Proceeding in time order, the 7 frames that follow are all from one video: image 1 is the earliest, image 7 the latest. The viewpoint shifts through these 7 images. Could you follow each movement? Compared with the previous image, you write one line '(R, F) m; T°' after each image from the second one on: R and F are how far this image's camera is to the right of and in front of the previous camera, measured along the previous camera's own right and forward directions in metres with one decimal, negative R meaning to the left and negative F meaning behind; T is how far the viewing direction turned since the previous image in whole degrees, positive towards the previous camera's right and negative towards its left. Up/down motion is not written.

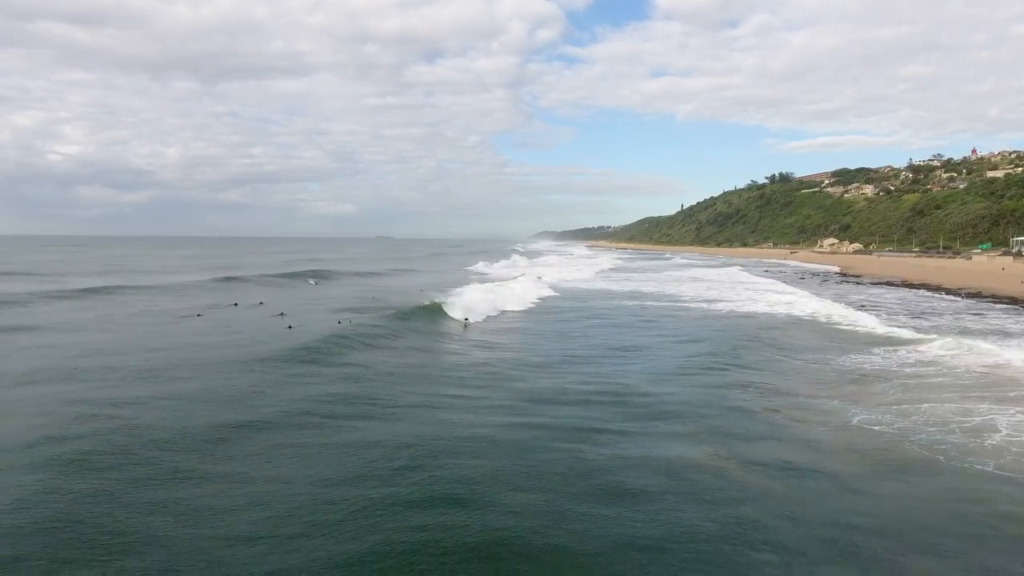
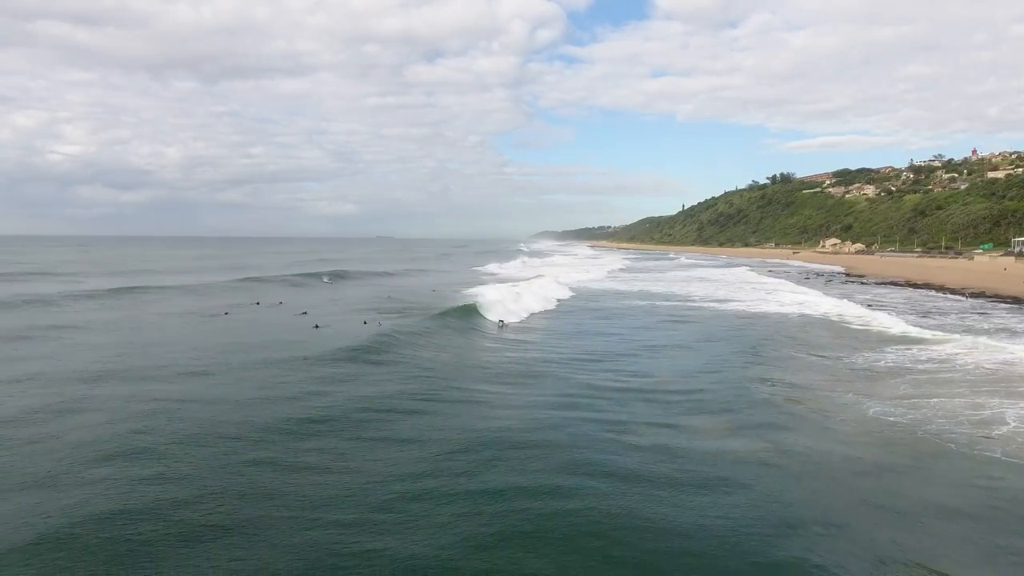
(-0.8, -0.7) m; 0°
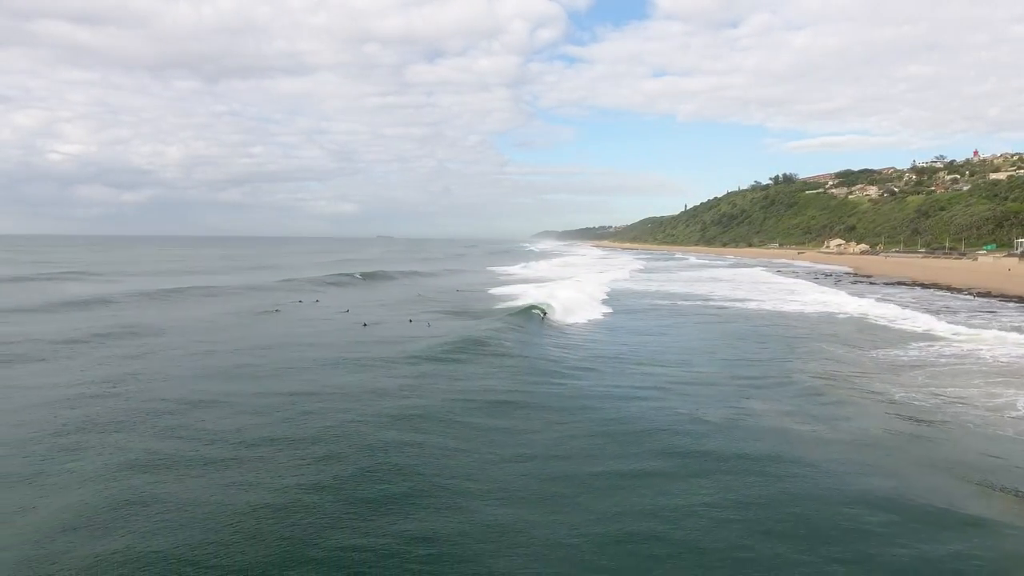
(-1.6, -1.4) m; 0°
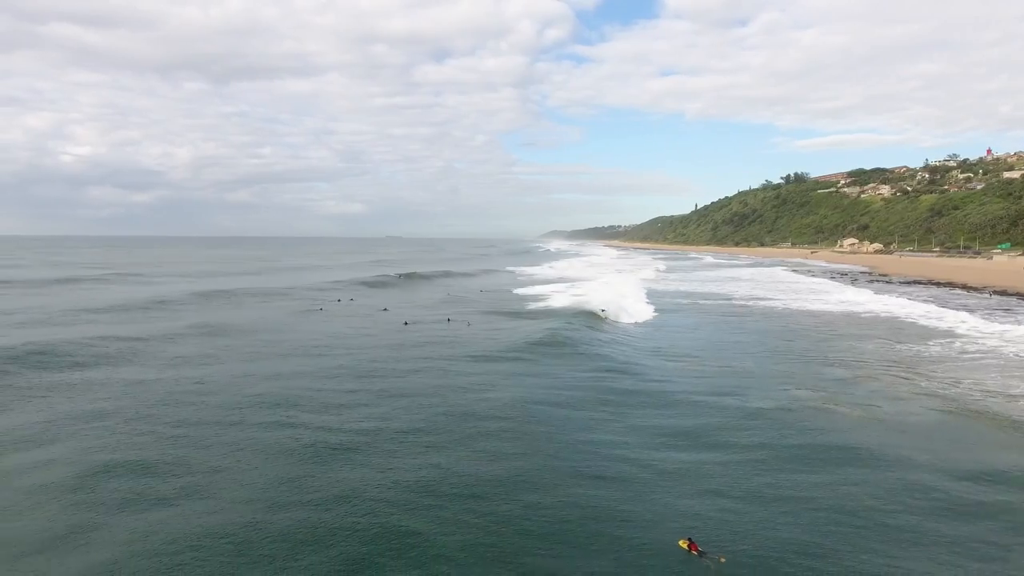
(-1.2, -1.2) m; -1°
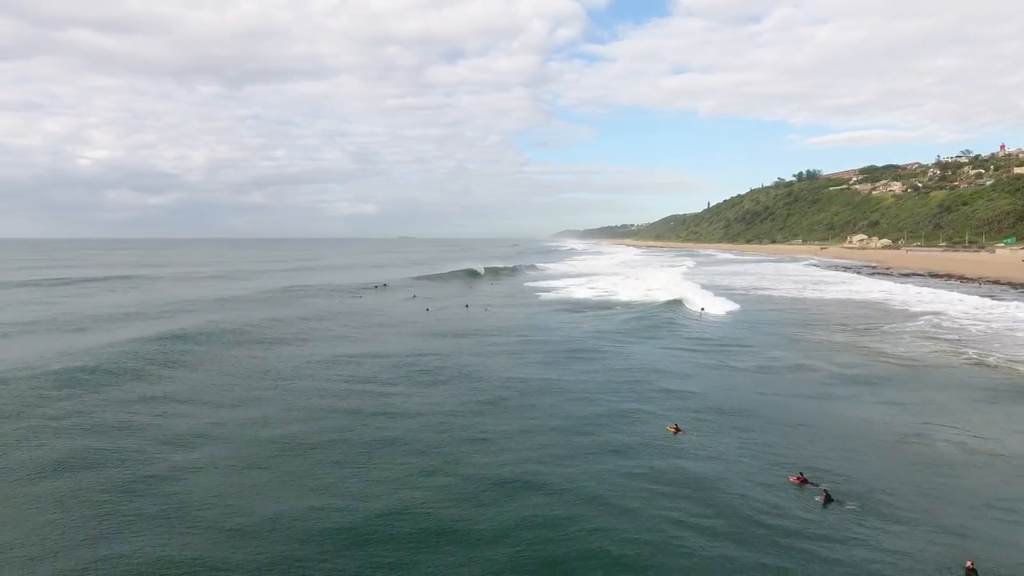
(-0.2, -2.6) m; -1°
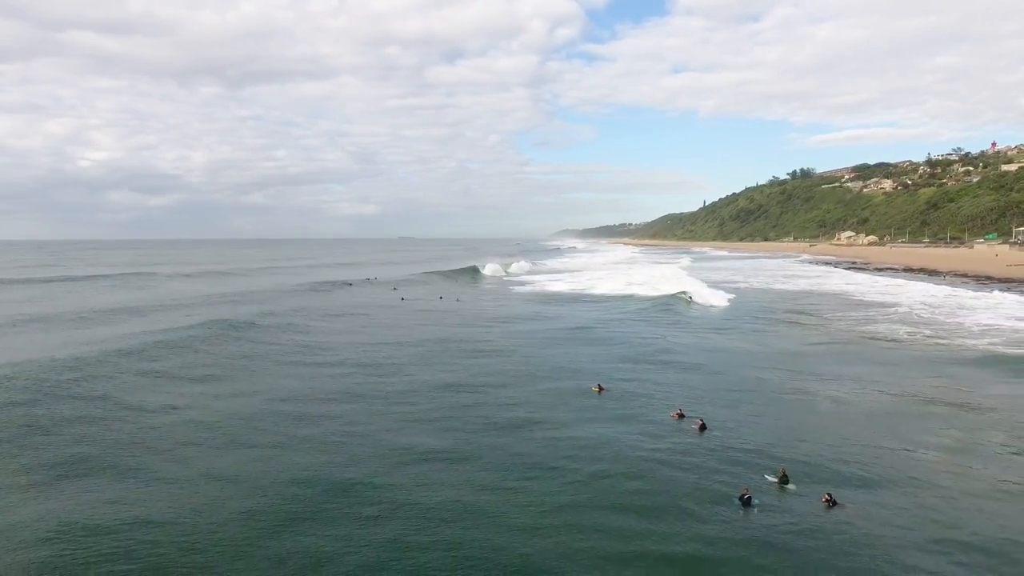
(+1.4, -1.3) m; 0°
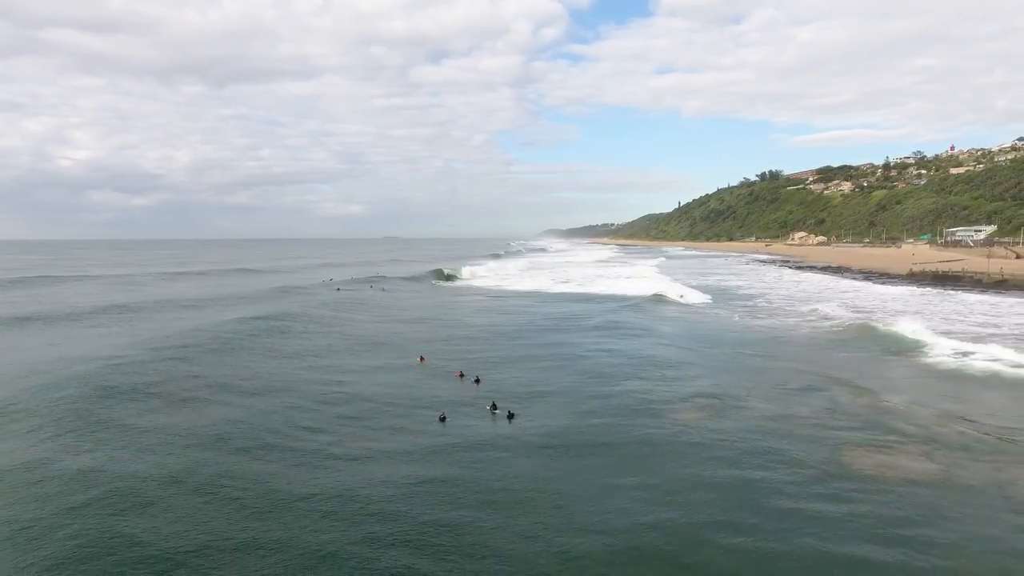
(+3.4, -3.4) m; +1°
